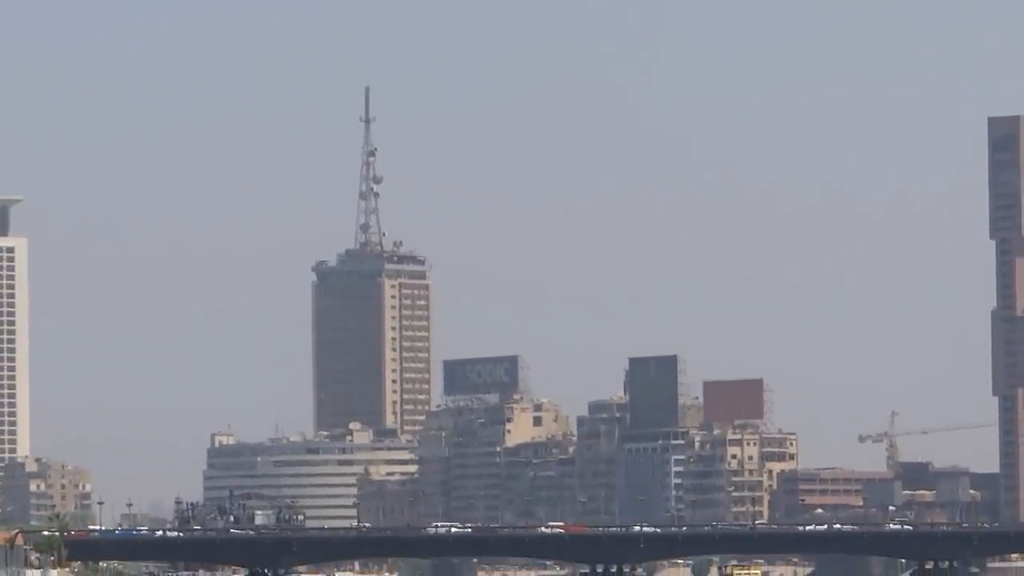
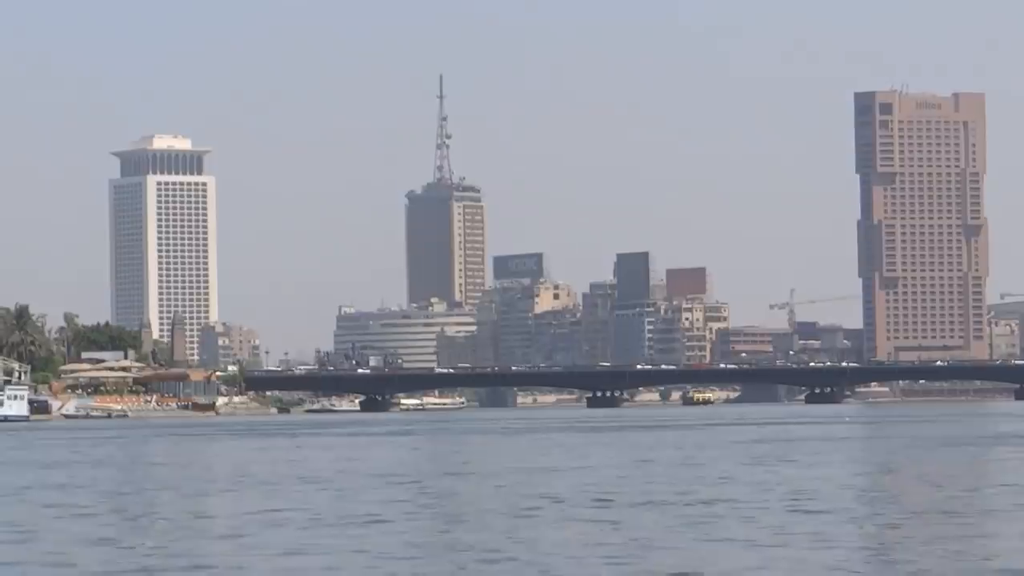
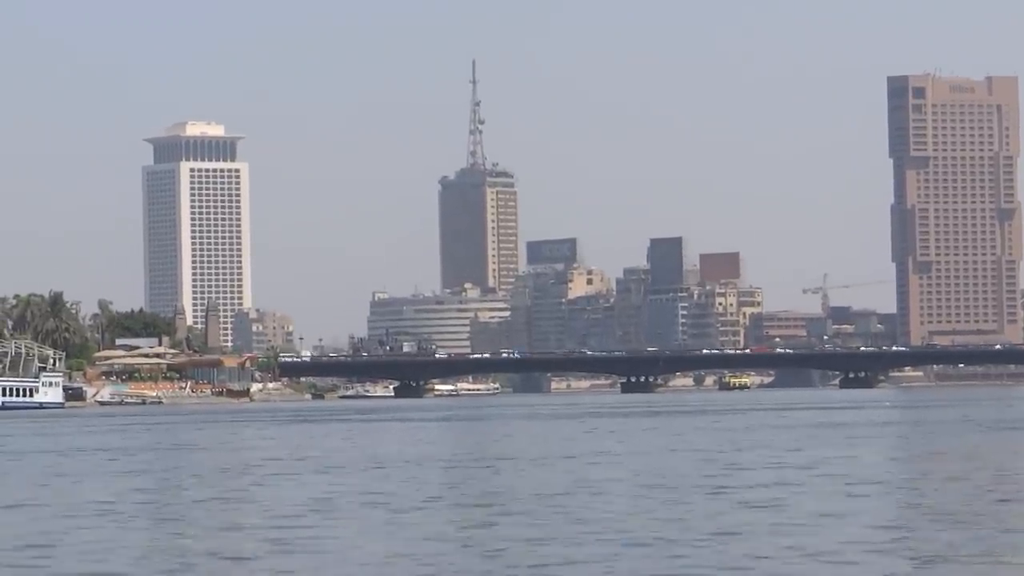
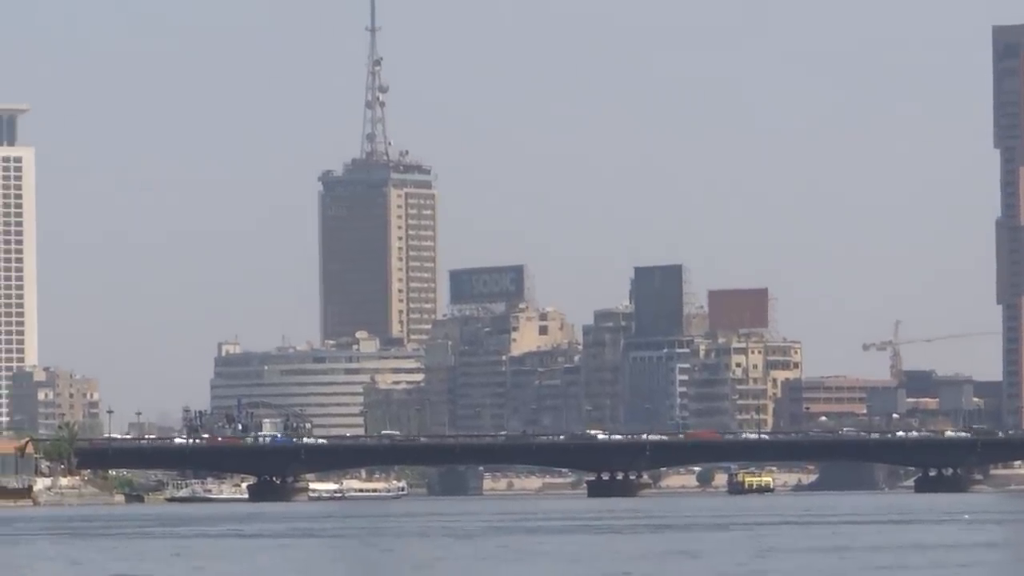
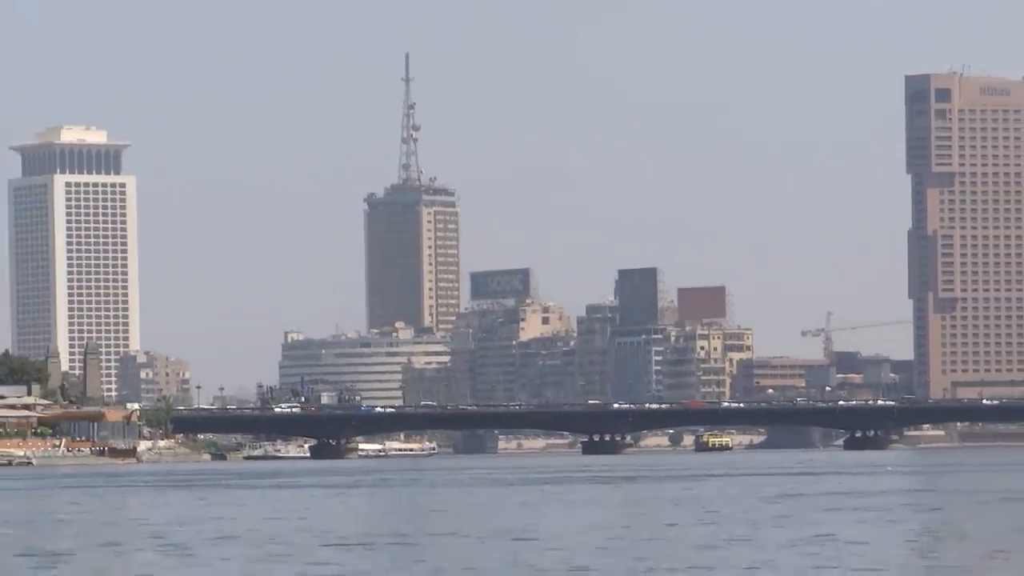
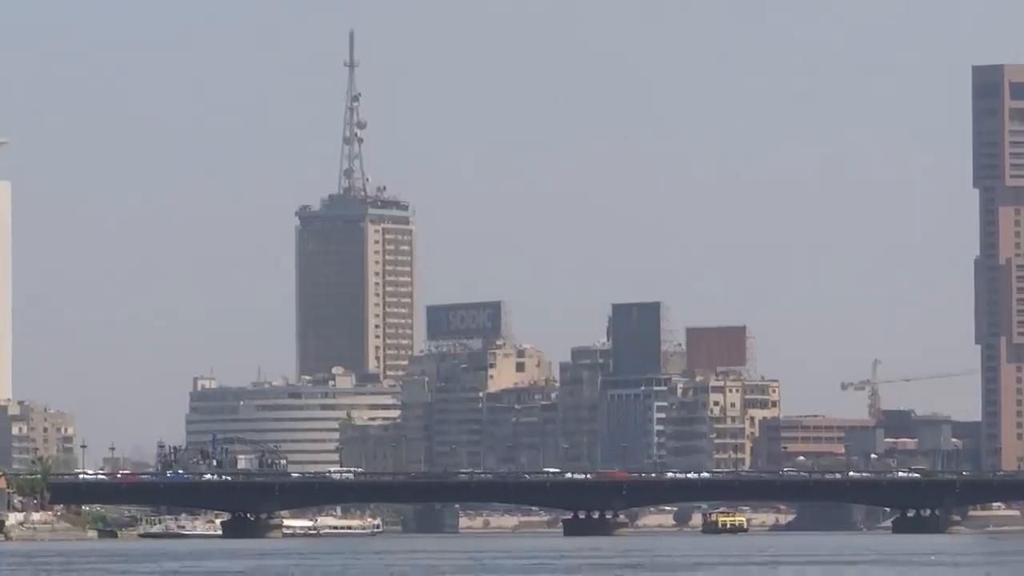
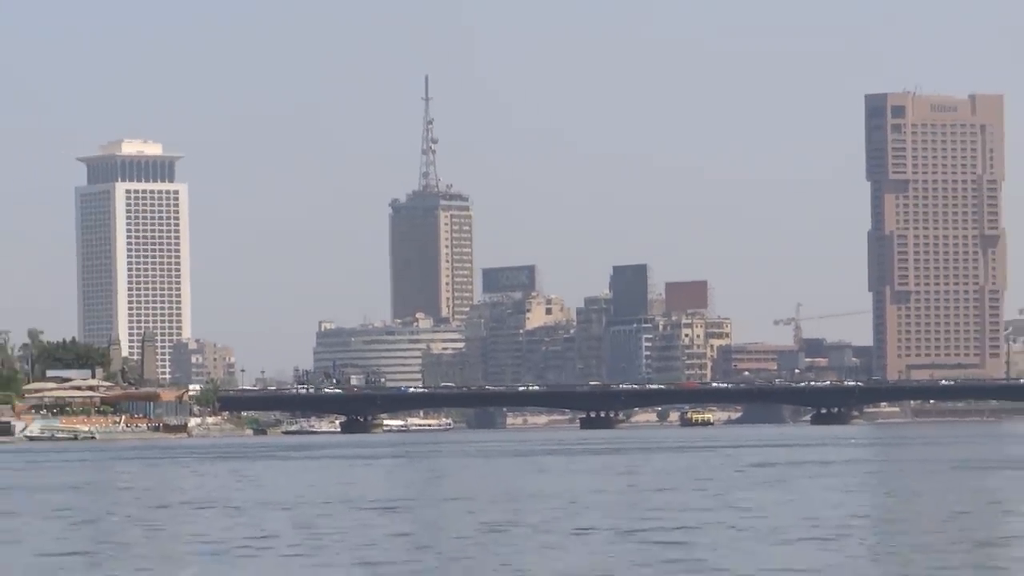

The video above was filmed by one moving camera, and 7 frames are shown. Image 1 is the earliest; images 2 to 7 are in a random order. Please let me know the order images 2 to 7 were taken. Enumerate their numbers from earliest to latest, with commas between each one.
6, 4, 5, 7, 2, 3
